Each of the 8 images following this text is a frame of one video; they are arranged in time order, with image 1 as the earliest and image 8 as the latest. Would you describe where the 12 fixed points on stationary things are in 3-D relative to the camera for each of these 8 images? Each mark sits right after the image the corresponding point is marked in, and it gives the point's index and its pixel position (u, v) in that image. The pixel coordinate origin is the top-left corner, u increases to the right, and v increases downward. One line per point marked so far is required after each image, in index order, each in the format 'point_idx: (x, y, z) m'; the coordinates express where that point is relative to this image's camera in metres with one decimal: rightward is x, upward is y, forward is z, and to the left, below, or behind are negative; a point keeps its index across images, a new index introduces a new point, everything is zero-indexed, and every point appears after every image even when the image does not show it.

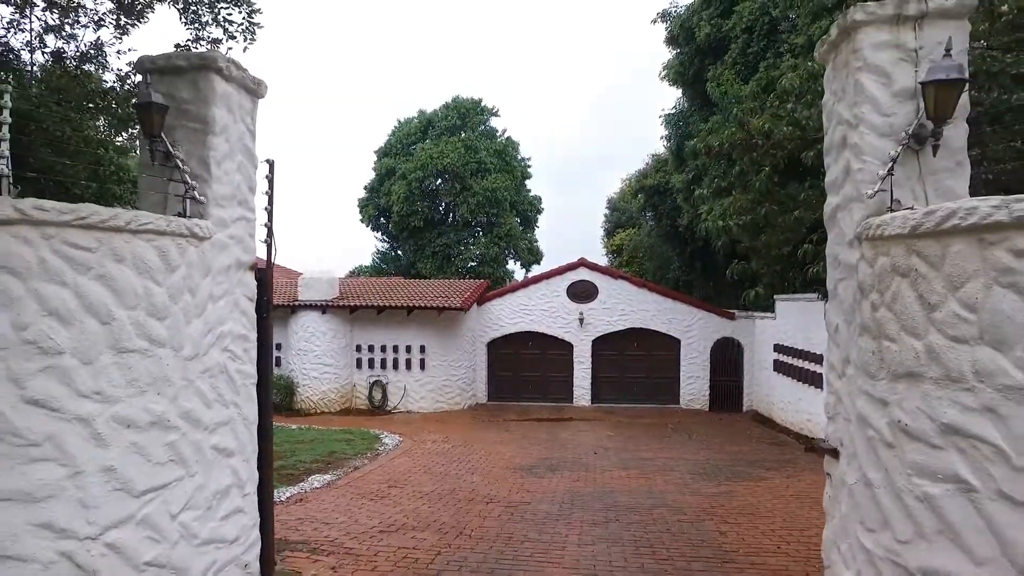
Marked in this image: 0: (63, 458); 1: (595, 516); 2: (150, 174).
0: (-2.2, -0.8, +3.2) m
1: (+1.0, -2.7, +7.6) m
2: (-2.3, +0.7, +4.2) m
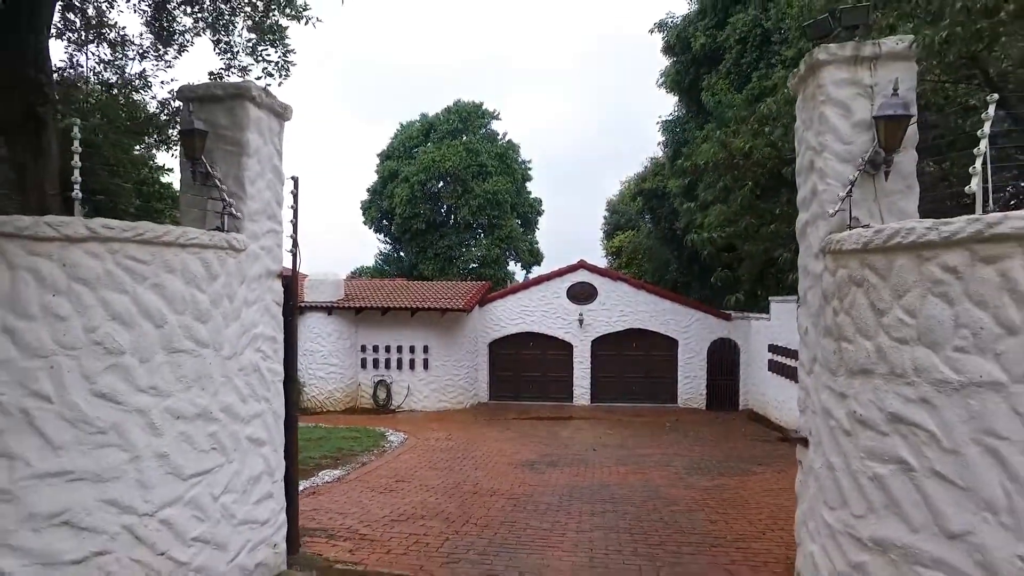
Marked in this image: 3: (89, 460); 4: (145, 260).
0: (-2.2, -0.9, +3.7) m
1: (+1.0, -2.7, +8.1) m
2: (-2.3, +0.7, +4.6) m
3: (-2.4, -1.0, +3.6) m
4: (-2.1, +0.2, +3.8) m
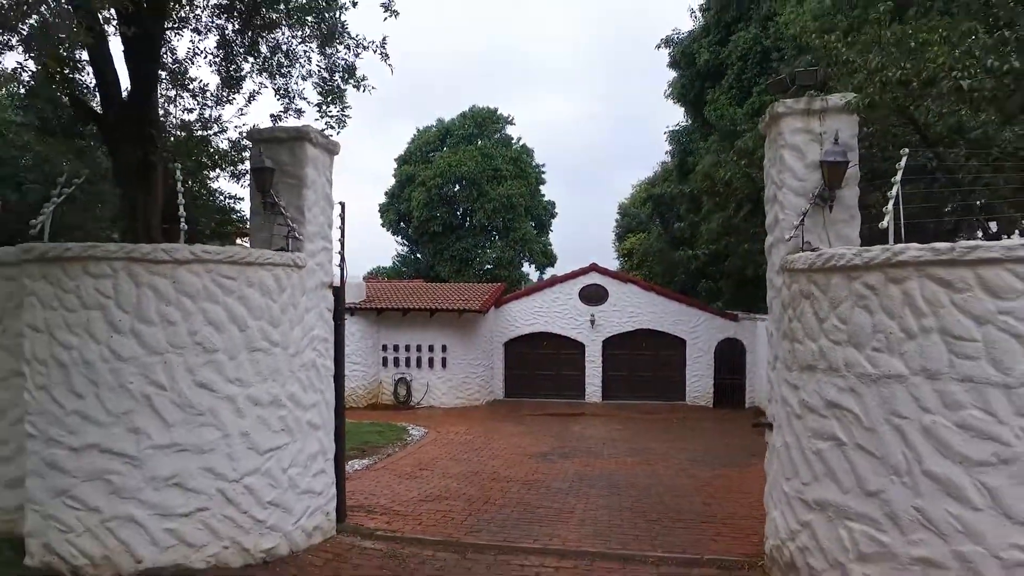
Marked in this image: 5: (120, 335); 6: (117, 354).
0: (-2.1, -1.0, +4.6) m
1: (+1.2, -2.8, +9.0) m
2: (-2.2, +0.6, +5.6) m
3: (-2.2, -1.0, +4.6) m
4: (-2.0, +0.1, +4.7) m
5: (-2.7, -0.3, +4.5) m
6: (-2.7, -0.4, +4.5) m
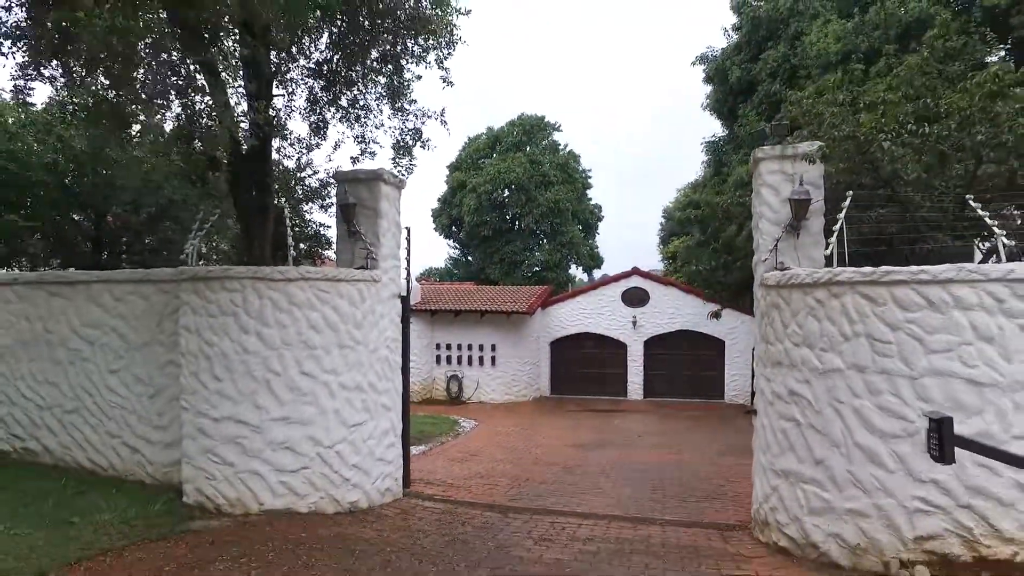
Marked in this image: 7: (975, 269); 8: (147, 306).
0: (-1.8, -1.1, +6.1) m
1: (+1.8, -2.9, +10.1) m
2: (-1.8, +0.5, +7.0) m
3: (-2.0, -1.1, +6.0) m
4: (-1.7, 0.0, +6.2) m
5: (-2.4, -0.4, +6.0) m
6: (-2.4, -0.5, +6.0) m
7: (+3.0, +0.1, +4.3) m
8: (-3.7, -0.2, +6.5) m
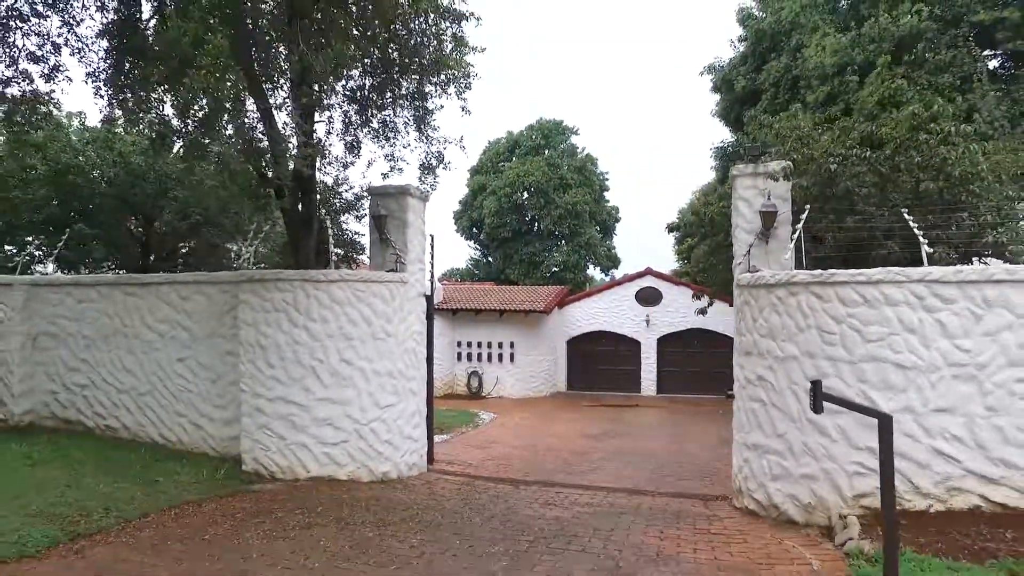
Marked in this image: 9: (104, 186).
0: (-1.7, -1.1, +7.1) m
1: (+2.1, -2.9, +11.1) m
2: (-1.7, +0.5, +8.1) m
3: (-1.9, -1.1, +7.1) m
4: (-1.6, 0.0, +7.2) m
5: (-2.3, -0.4, +7.0) m
6: (-2.3, -0.5, +7.0) m
7: (+3.1, +0.1, +5.2) m
8: (-3.6, -0.2, +7.6) m
9: (-8.4, +2.1, +13.4) m
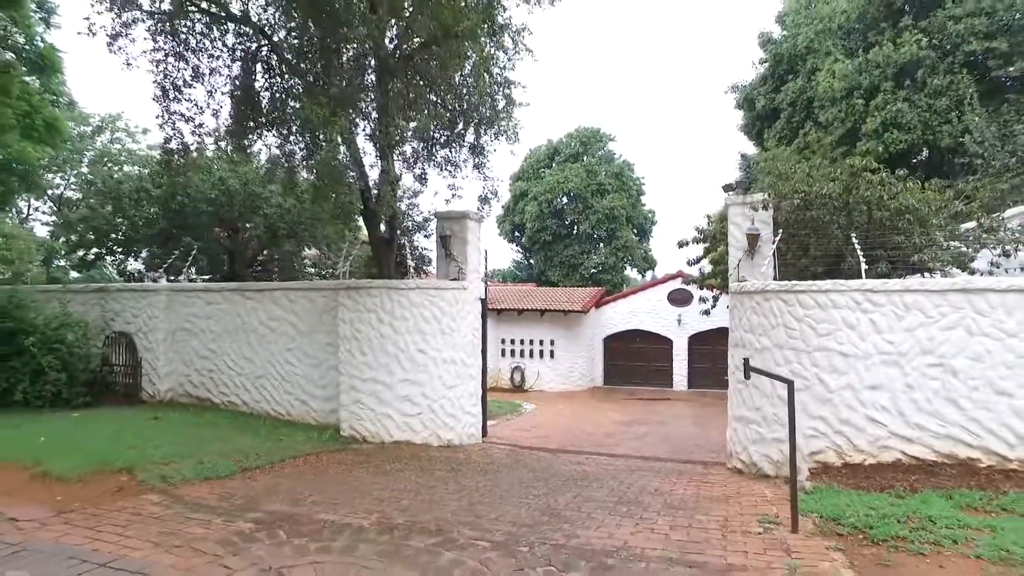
0: (-1.2, -1.2, +9.1) m
1: (+2.8, -3.0, +12.8) m
2: (-1.1, +0.4, +10.1) m
3: (-1.3, -1.2, +9.1) m
4: (-1.1, -0.1, +9.2) m
5: (-1.8, -0.5, +9.0) m
6: (-1.8, -0.6, +9.0) m
7: (+3.5, +0.1, +6.8) m
8: (-3.0, -0.3, +9.7) m
9: (-7.4, +2.0, +15.8) m
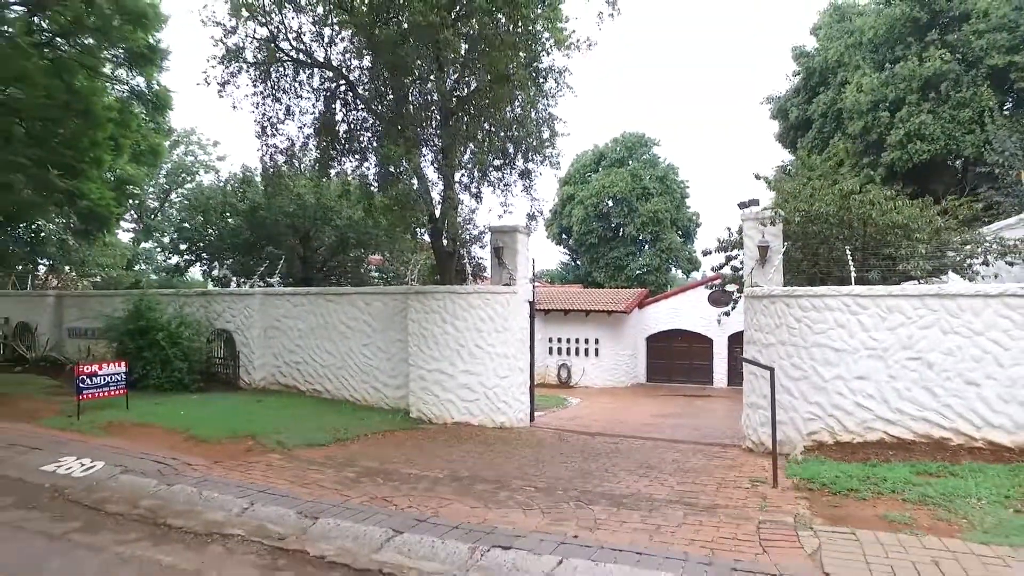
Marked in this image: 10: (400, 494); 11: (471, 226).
0: (-0.5, -1.2, +10.7) m
1: (+3.8, -3.0, +14.0) m
2: (-0.3, +0.3, +11.6) m
3: (-0.6, -1.3, +10.6) m
4: (-0.4, -0.2, +10.7) m
5: (-1.1, -0.6, +10.6) m
6: (-1.1, -0.7, +10.6) m
7: (+4.0, 0.0, +8.1) m
8: (-2.2, -0.3, +11.4) m
9: (-6.2, +1.9, +17.8) m
10: (-1.0, -1.8, +5.8) m
11: (-0.8, +1.1, +12.0) m
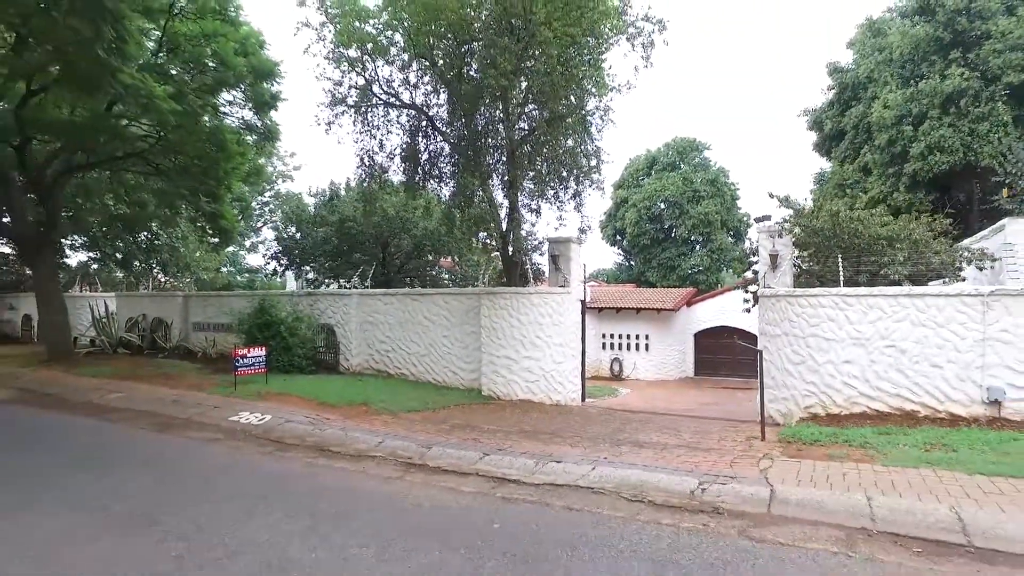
0: (+0.6, -1.3, +12.9) m
1: (+5.2, -3.1, +15.9) m
2: (+0.8, +0.3, +13.8) m
3: (+0.4, -1.3, +12.9) m
4: (+0.7, -0.2, +13.0) m
5: (0.0, -0.6, +12.9) m
6: (-0.1, -0.7, +12.9) m
7: (+4.8, 0.0, +9.9) m
8: (-1.1, -0.4, +13.8) m
9: (-4.5, +1.9, +20.5) m
10: (-0.4, -1.9, +8.1) m
11: (+0.4, +1.1, +14.3) m
